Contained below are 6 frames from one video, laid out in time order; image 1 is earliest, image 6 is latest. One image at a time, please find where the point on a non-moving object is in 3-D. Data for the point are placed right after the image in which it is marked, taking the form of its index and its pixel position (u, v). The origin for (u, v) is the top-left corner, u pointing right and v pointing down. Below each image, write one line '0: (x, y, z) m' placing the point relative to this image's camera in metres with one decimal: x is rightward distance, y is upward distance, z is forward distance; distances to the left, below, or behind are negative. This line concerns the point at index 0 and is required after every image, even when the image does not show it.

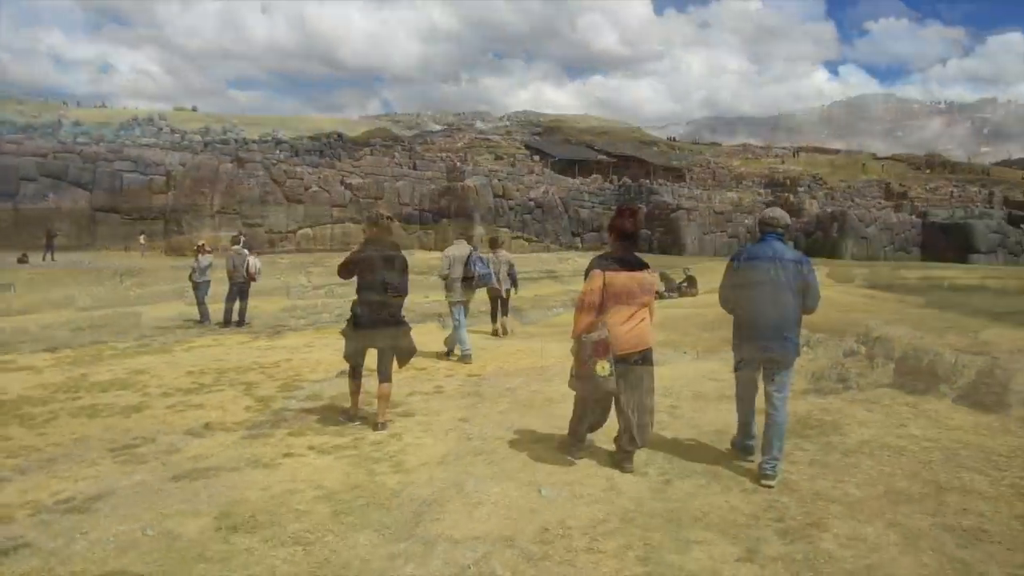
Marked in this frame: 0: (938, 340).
0: (+5.5, -0.7, +11.2) m
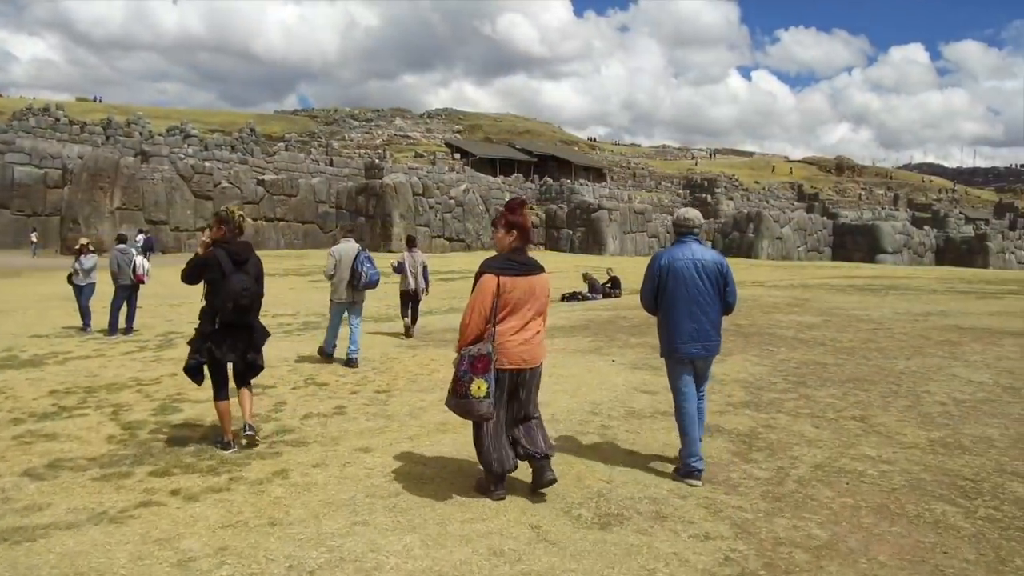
0: (+4.5, -0.7, +10.9) m
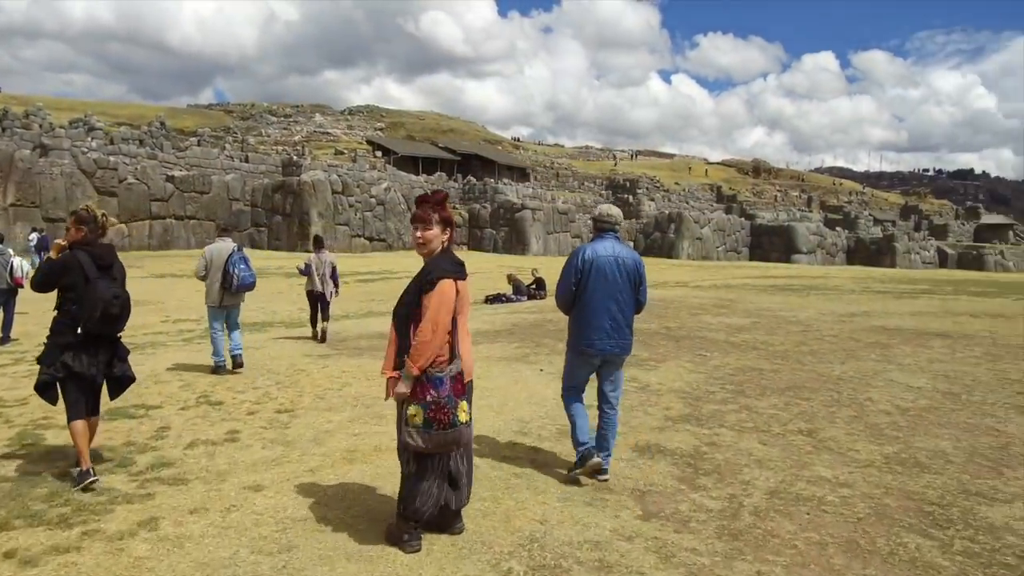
0: (+3.5, -0.7, +10.6) m
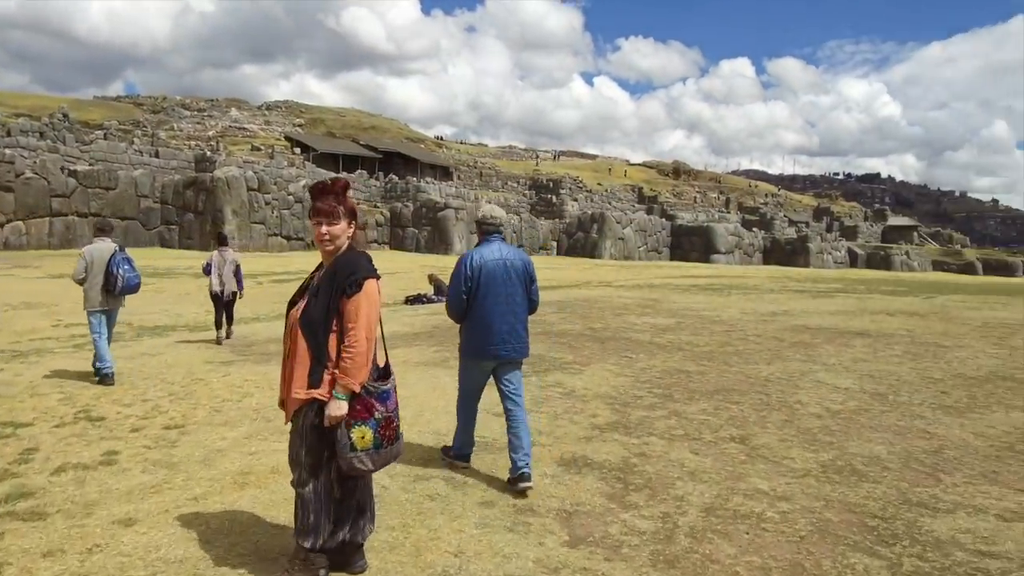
0: (+2.5, -0.7, +10.4) m
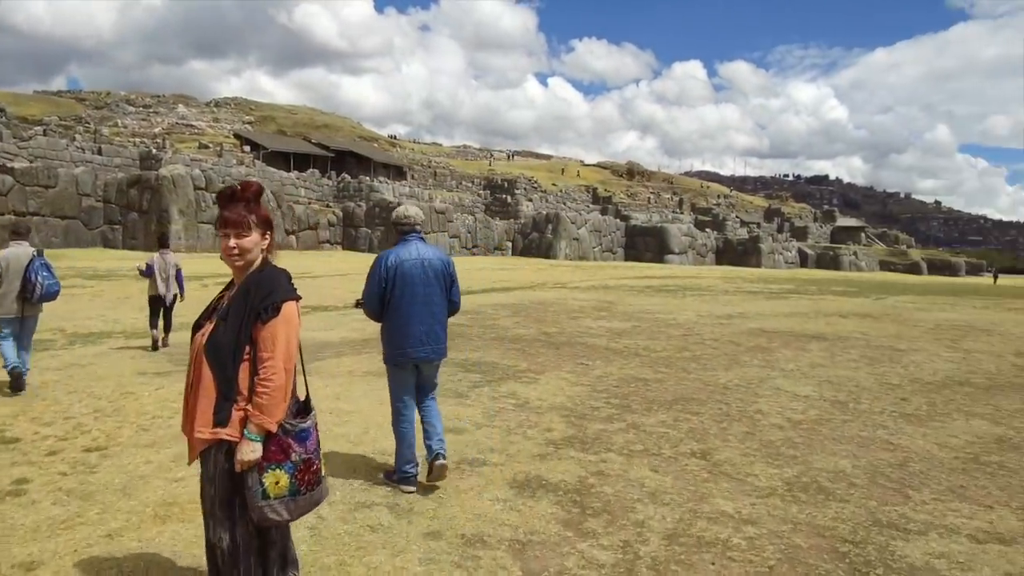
0: (+2.0, -0.8, +10.2) m
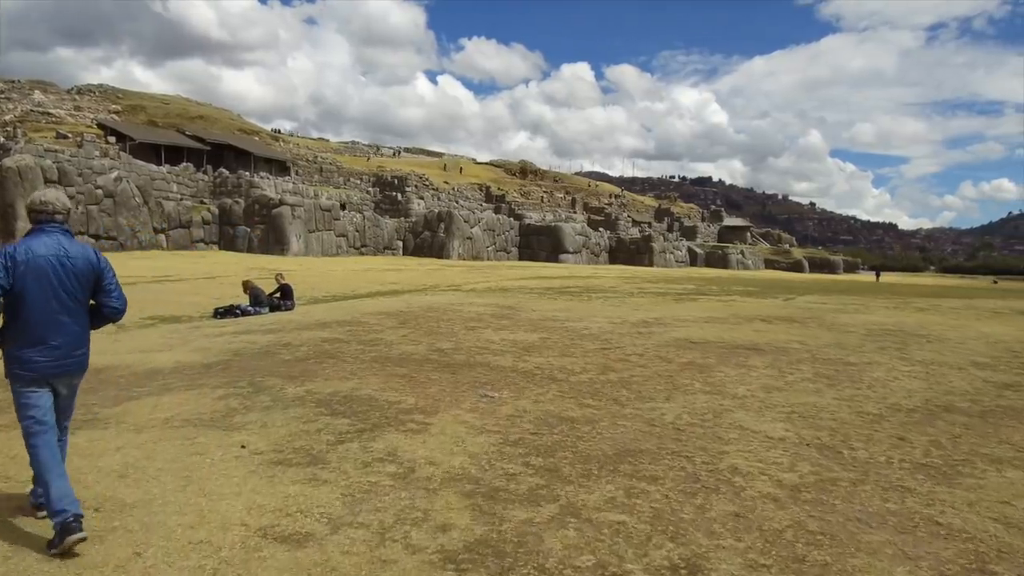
0: (+0.9, -0.8, +8.3) m
